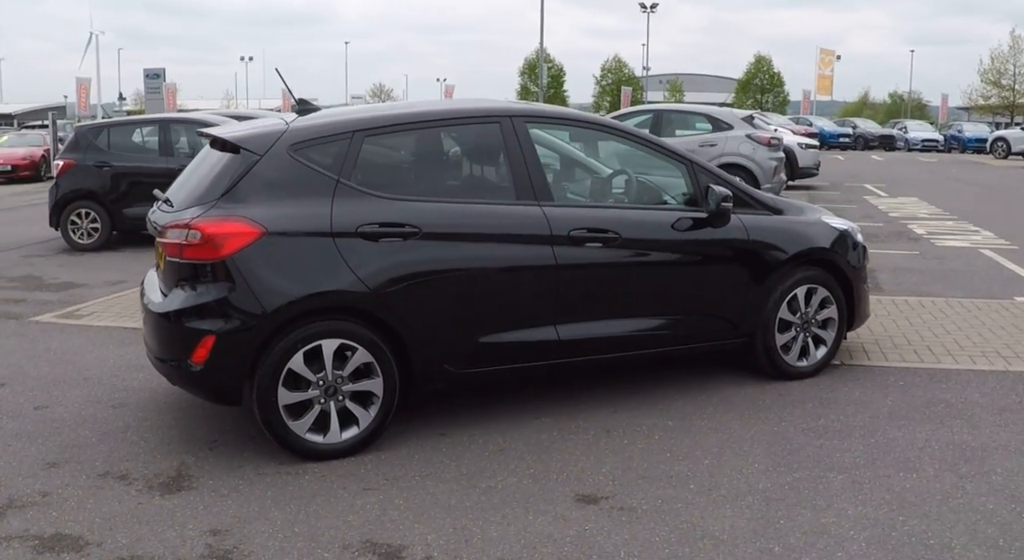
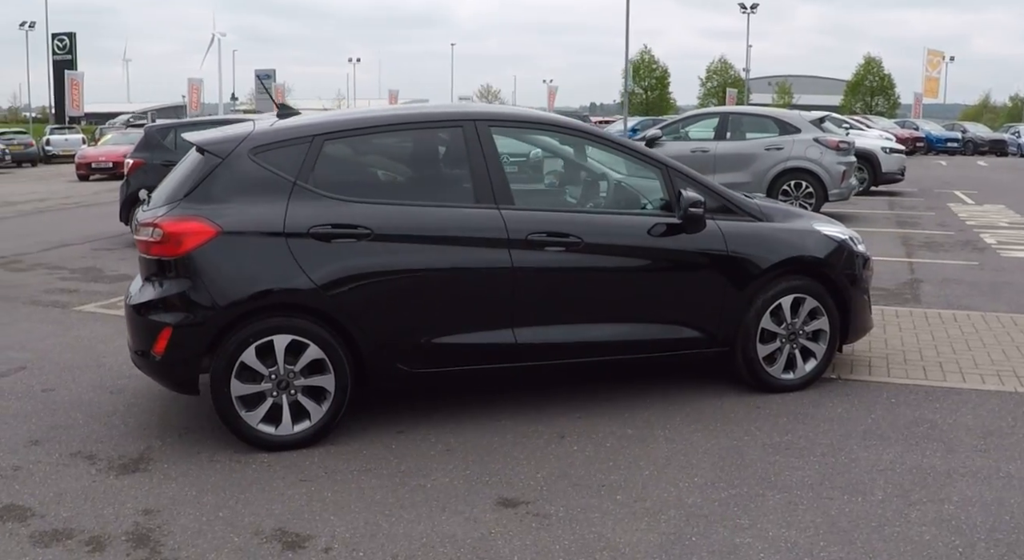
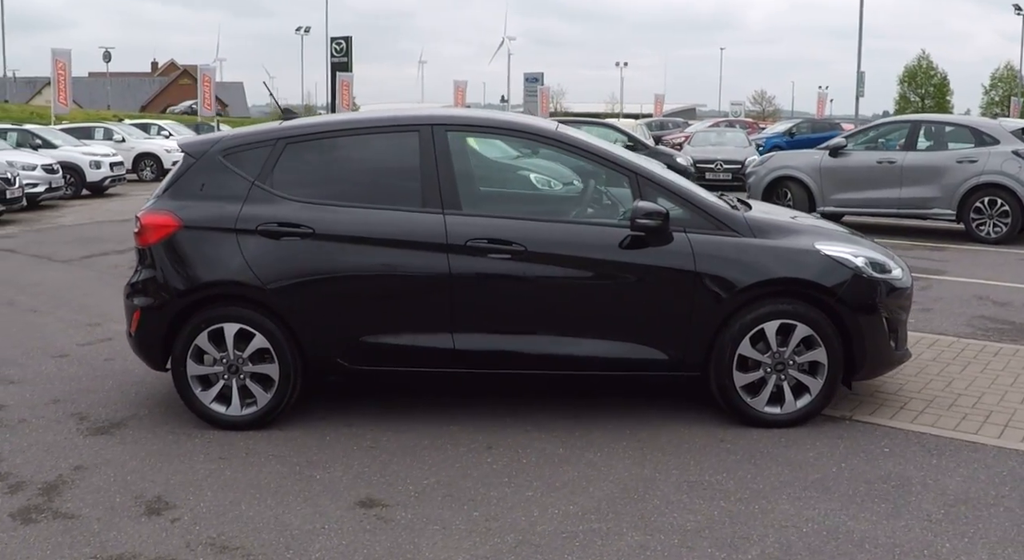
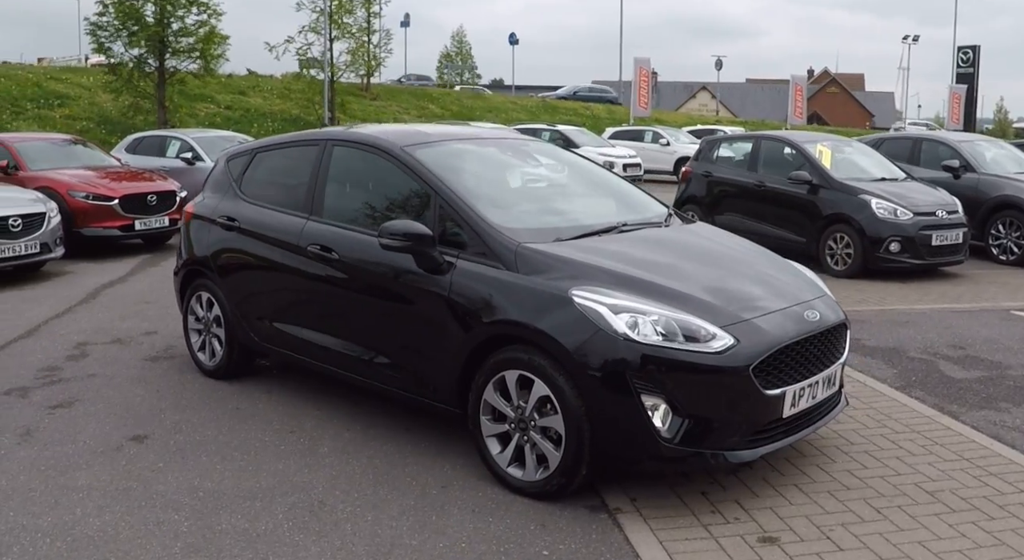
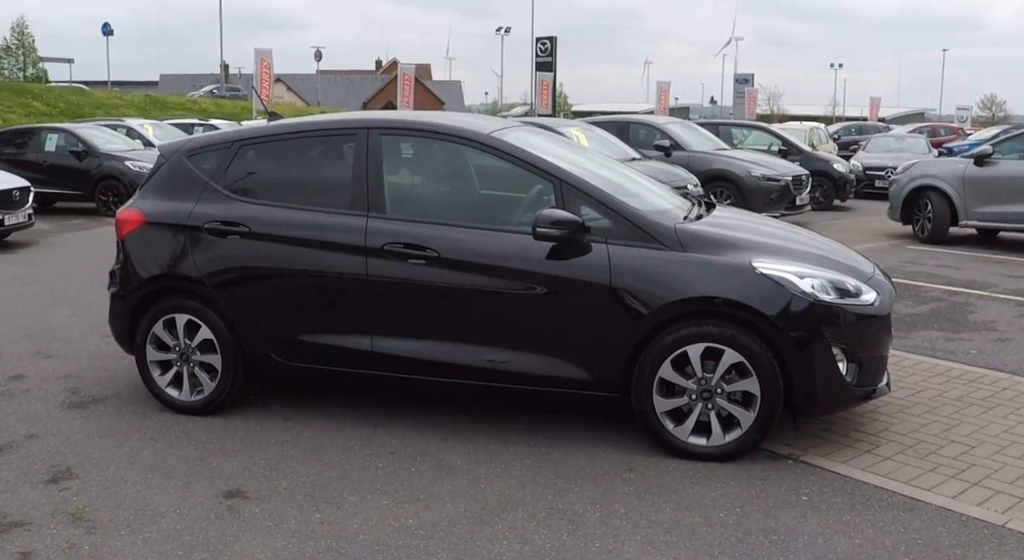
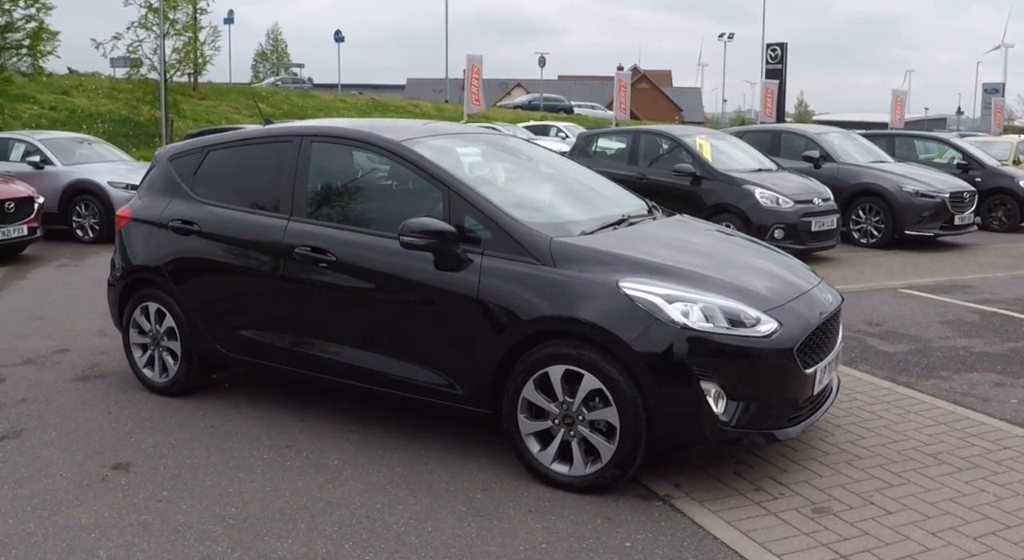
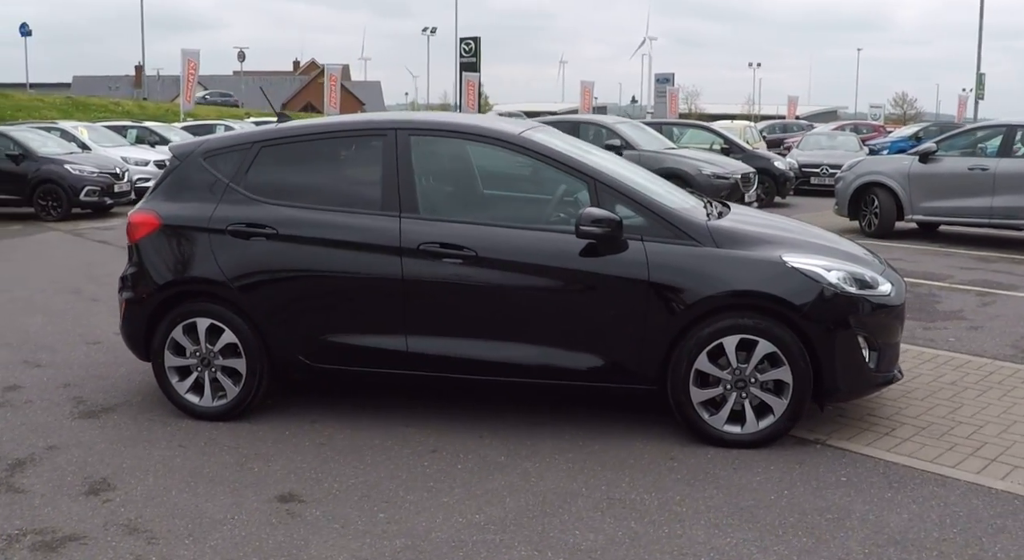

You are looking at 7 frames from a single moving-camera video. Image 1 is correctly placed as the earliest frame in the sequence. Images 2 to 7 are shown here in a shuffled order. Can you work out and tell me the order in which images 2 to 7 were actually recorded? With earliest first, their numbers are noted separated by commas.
2, 3, 7, 5, 6, 4
